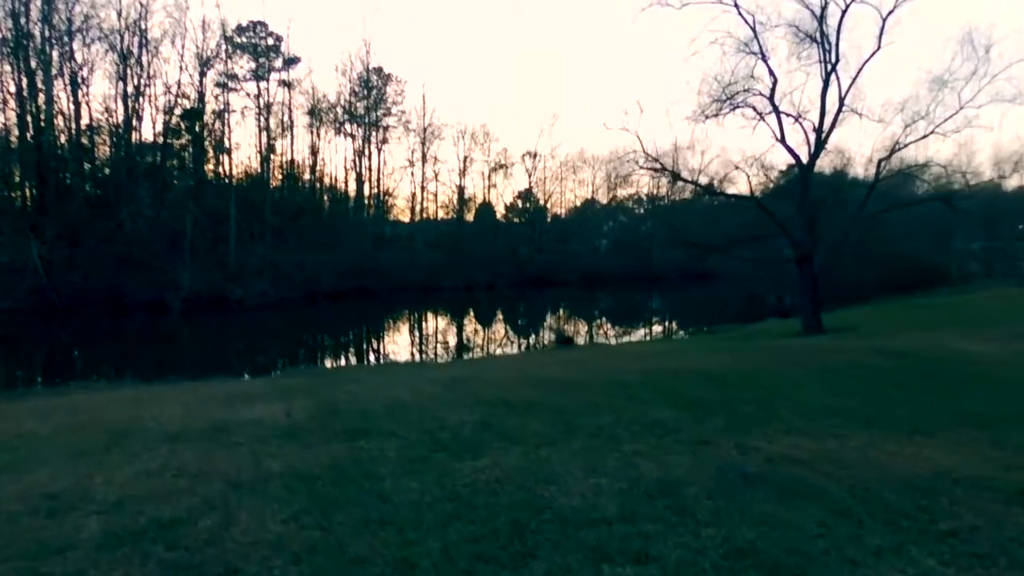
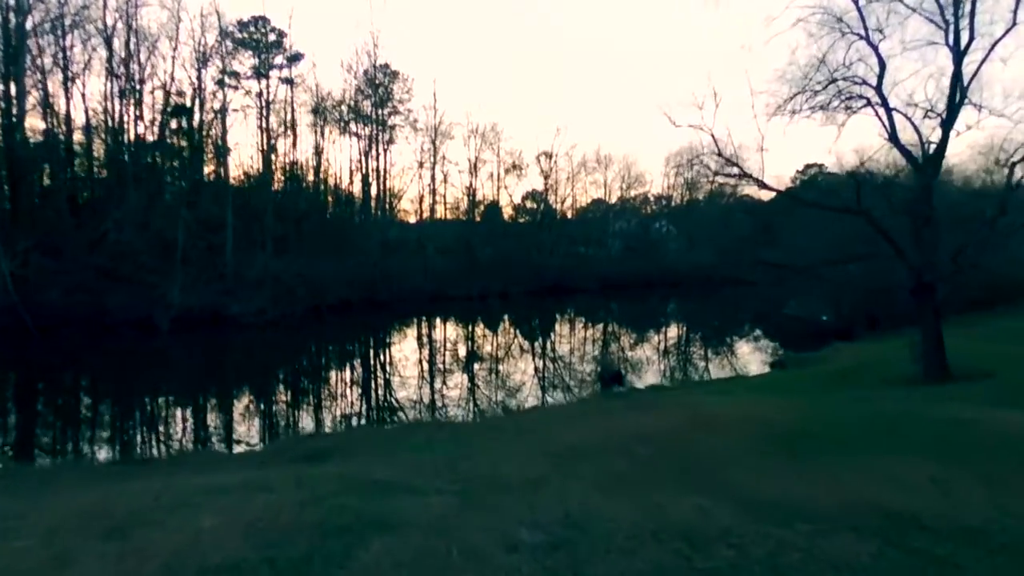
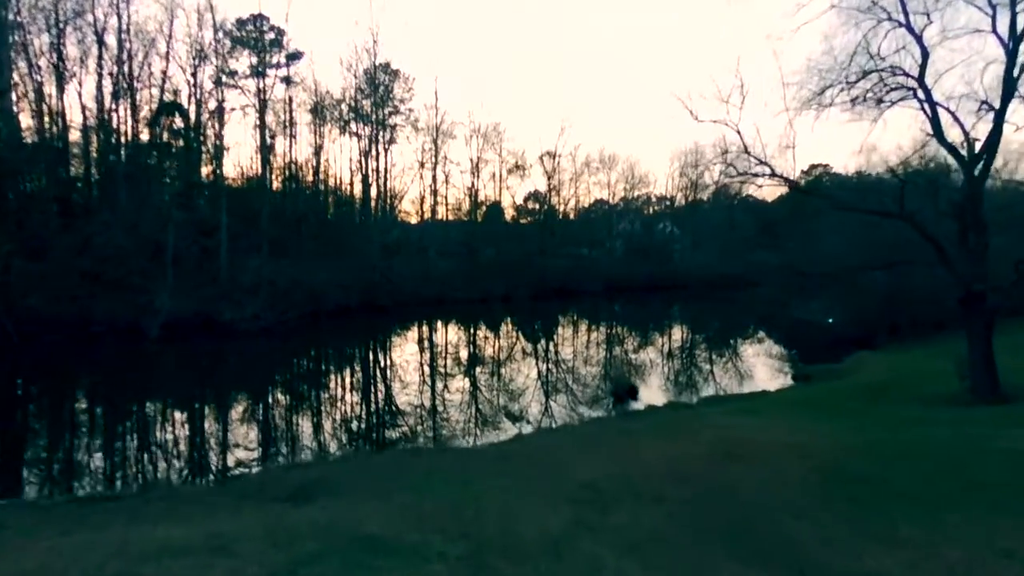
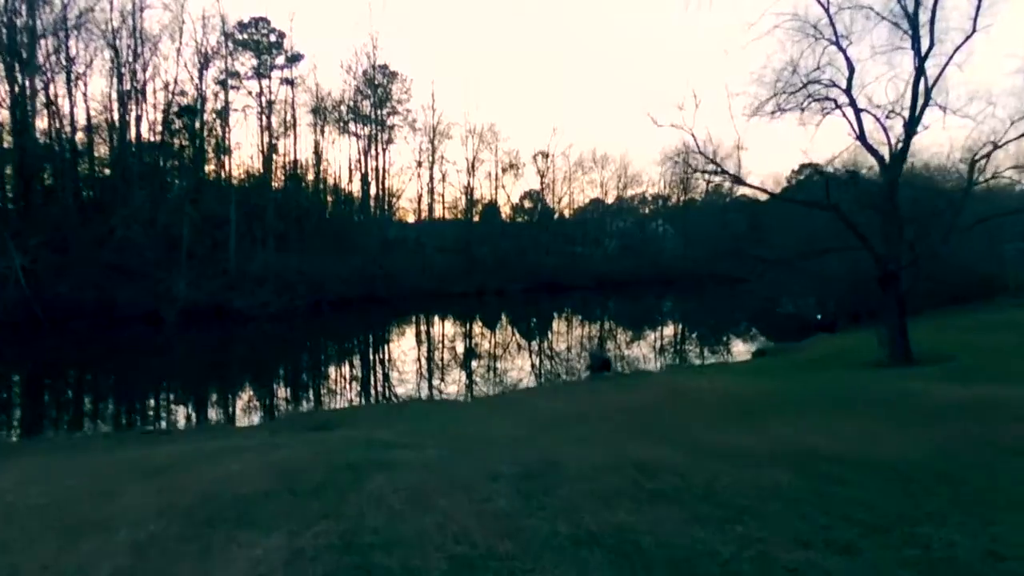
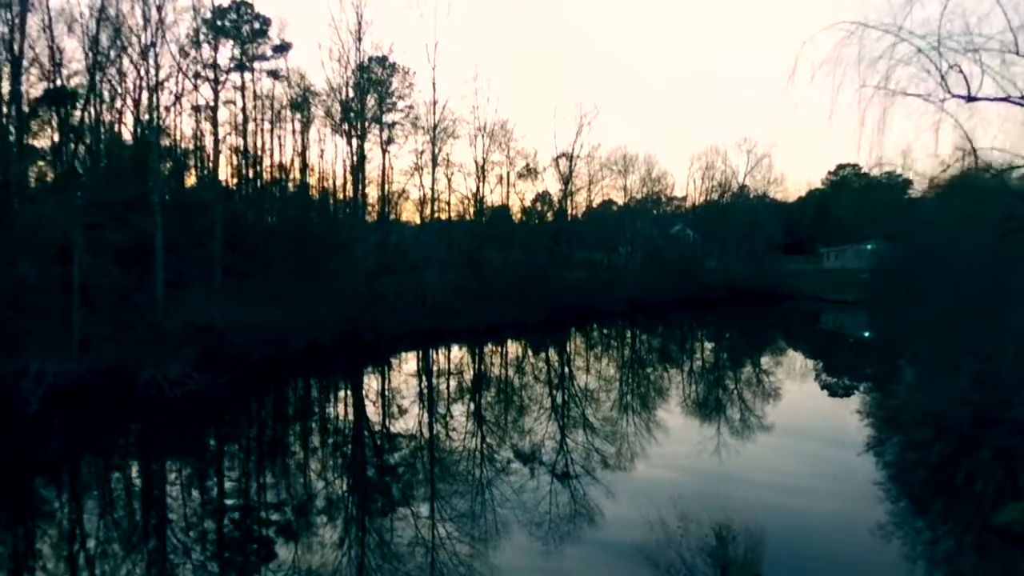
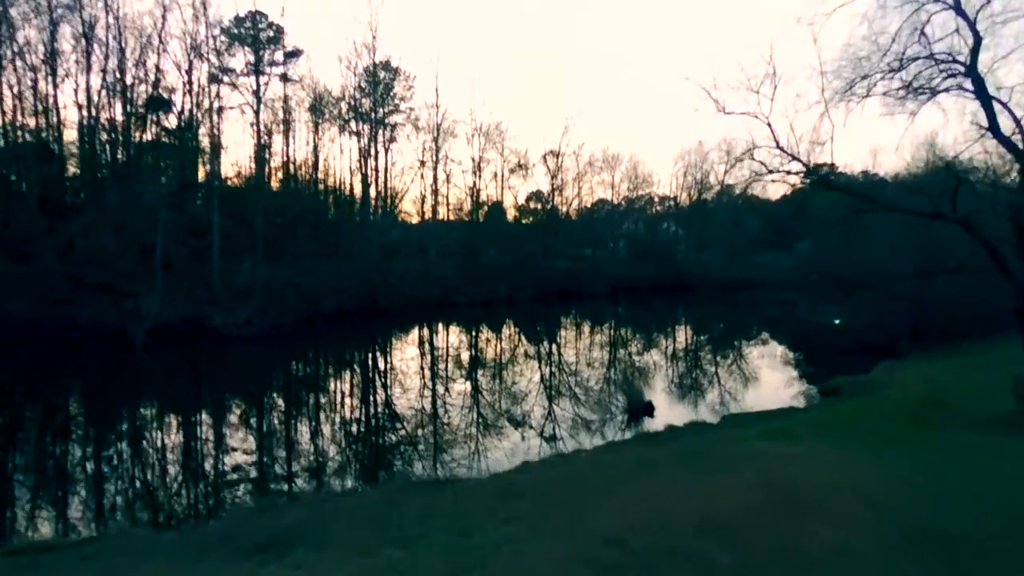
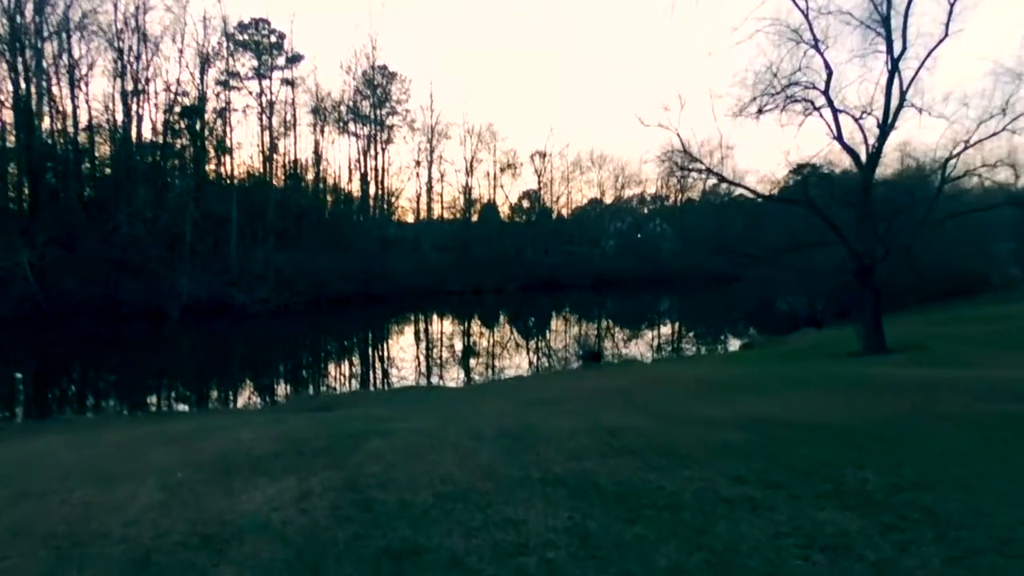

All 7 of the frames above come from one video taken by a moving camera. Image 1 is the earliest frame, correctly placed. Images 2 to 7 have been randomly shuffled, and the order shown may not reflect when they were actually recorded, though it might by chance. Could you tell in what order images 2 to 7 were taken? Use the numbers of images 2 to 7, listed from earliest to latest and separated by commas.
7, 4, 2, 3, 6, 5
